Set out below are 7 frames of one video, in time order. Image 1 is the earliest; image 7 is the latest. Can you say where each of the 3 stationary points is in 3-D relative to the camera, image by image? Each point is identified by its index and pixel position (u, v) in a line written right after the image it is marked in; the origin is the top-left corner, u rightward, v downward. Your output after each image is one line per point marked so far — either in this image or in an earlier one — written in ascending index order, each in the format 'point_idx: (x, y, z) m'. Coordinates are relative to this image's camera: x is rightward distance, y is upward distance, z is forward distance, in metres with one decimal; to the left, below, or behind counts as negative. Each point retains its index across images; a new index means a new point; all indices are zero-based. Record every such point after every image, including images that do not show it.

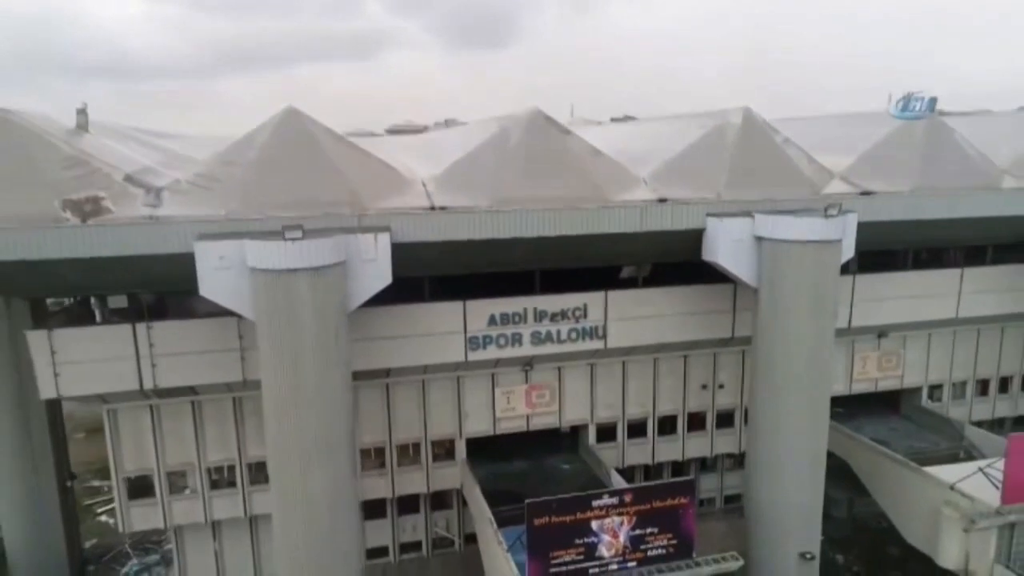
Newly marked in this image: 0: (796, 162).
0: (+4.6, +2.0, +11.4) m
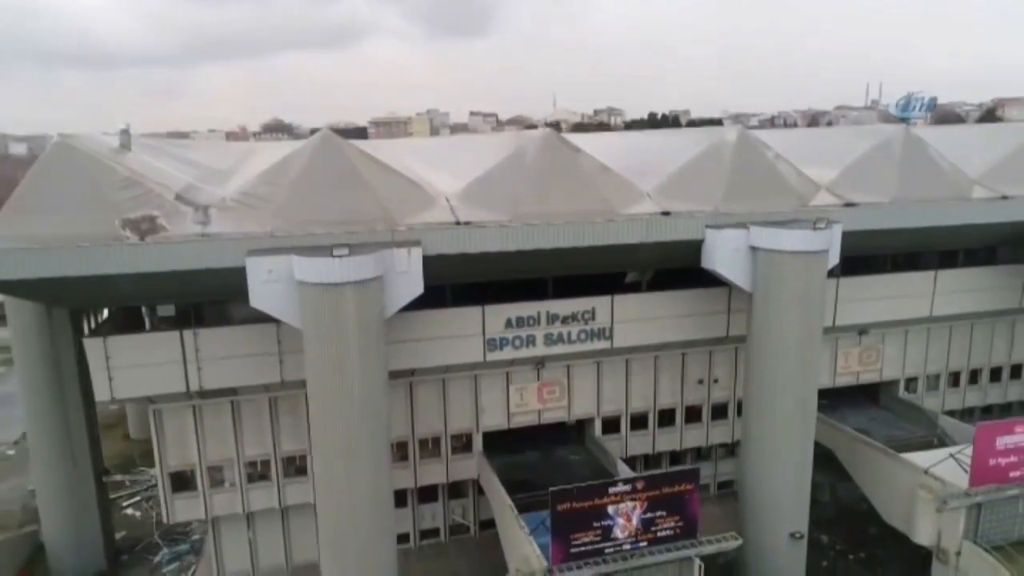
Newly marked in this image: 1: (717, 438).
0: (+4.8, +1.9, +12.4) m
1: (+4.0, -2.9, +14.1) m
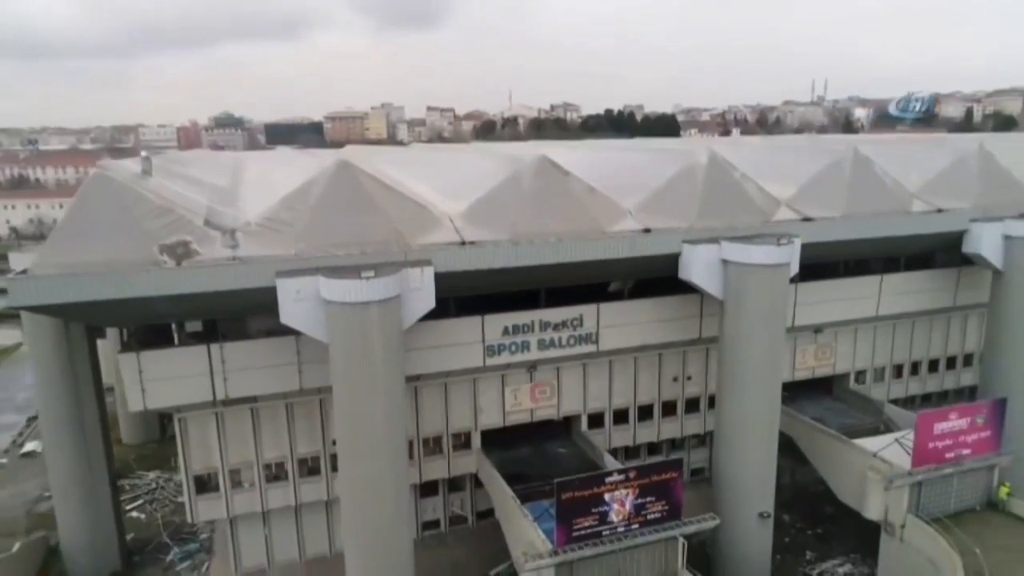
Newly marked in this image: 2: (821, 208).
0: (+4.6, +1.8, +13.9) m
1: (+3.8, -3.1, +15.5) m
2: (+6.2, +1.6, +14.3) m
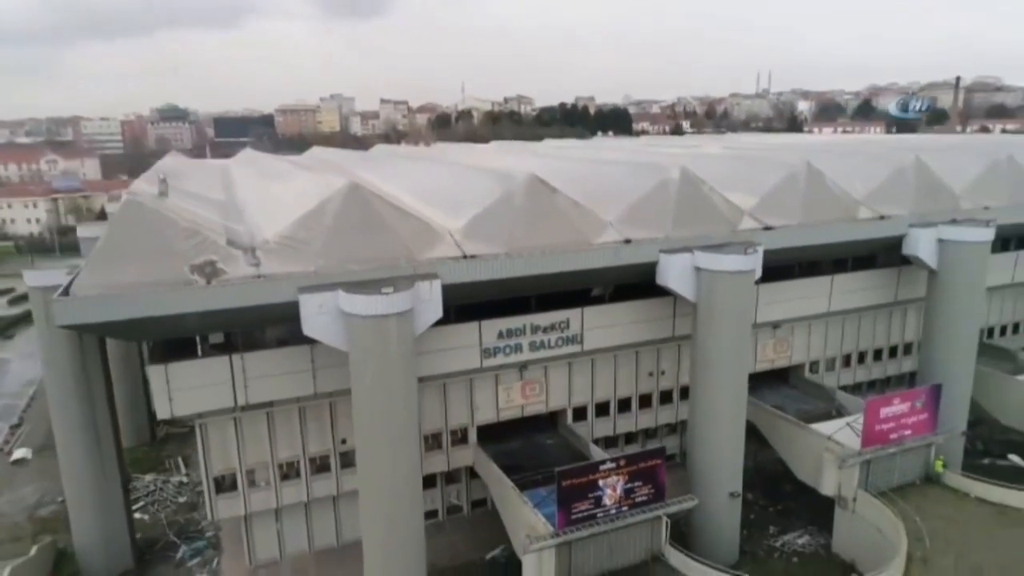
0: (+4.4, +1.7, +15.3) m
1: (+3.6, -3.1, +16.9) m
2: (+5.9, +1.6, +15.9) m
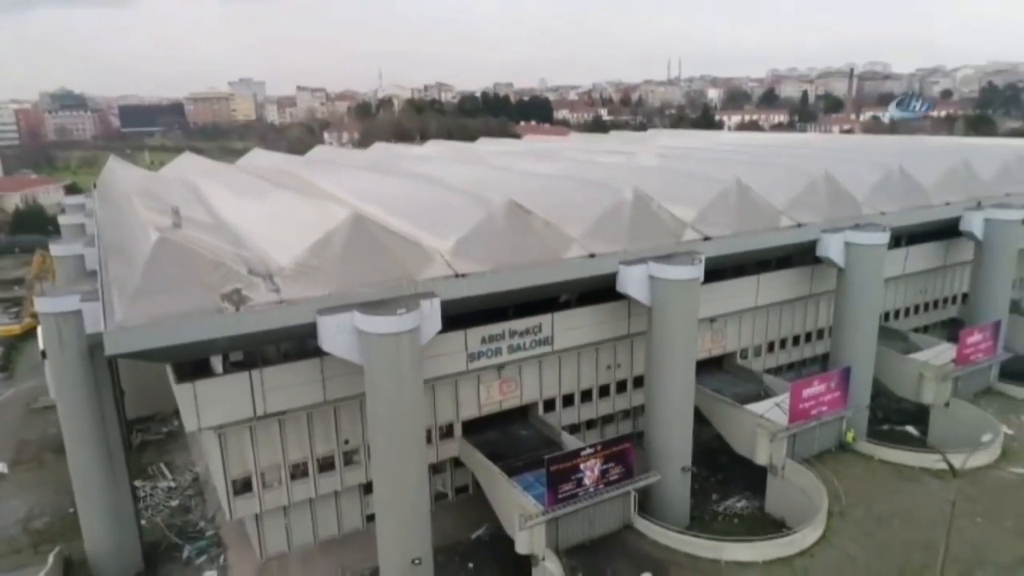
0: (+3.8, +1.6, +17.6) m
1: (+2.9, -3.2, +19.2) m
2: (+5.2, +1.5, +18.3) m
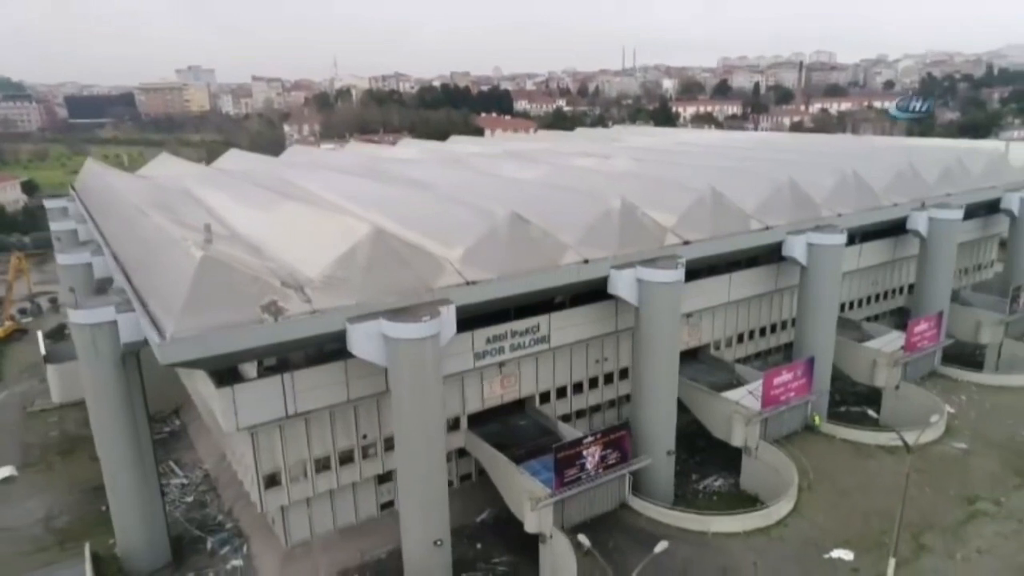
0: (+3.7, +1.6, +19.3) m
1: (+2.8, -3.2, +20.9) m
2: (+5.1, +1.6, +20.1) m
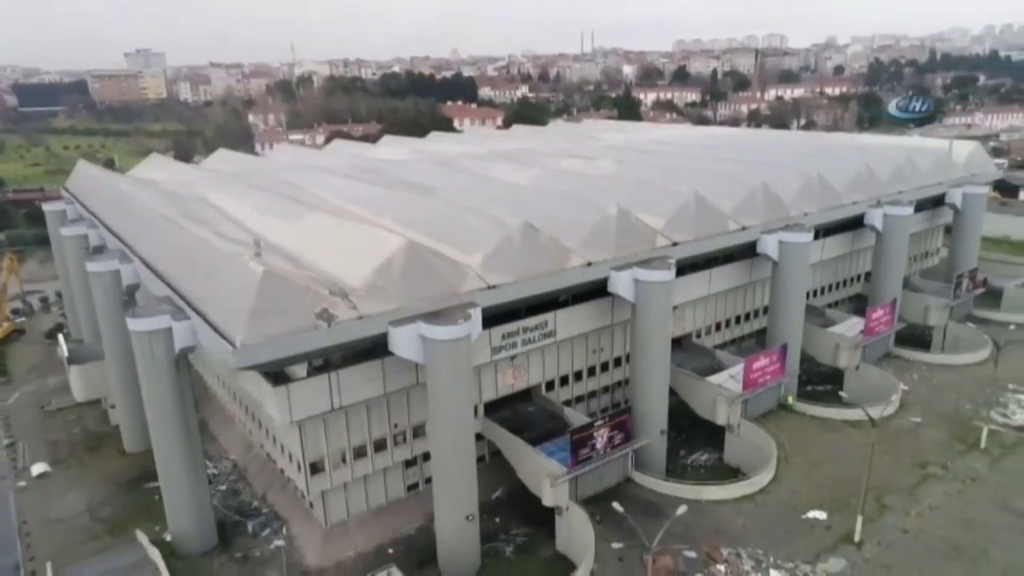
0: (+3.9, +1.7, +21.4) m
1: (+3.0, -3.1, +23.2) m
2: (+5.2, +1.7, +22.3) m
